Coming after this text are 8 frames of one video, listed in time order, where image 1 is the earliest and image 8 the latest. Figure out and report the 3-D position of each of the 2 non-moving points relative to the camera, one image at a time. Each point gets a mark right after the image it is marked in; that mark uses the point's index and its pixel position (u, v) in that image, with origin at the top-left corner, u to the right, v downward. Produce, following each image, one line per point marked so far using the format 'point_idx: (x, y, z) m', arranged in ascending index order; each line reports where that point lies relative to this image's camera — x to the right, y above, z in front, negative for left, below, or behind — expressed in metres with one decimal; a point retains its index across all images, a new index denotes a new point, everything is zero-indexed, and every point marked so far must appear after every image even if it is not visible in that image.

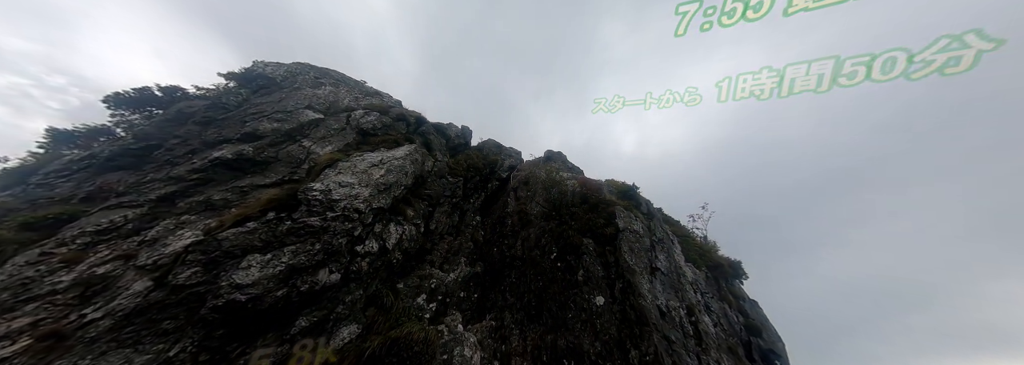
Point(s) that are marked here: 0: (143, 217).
0: (-11.4, -1.0, +6.7) m
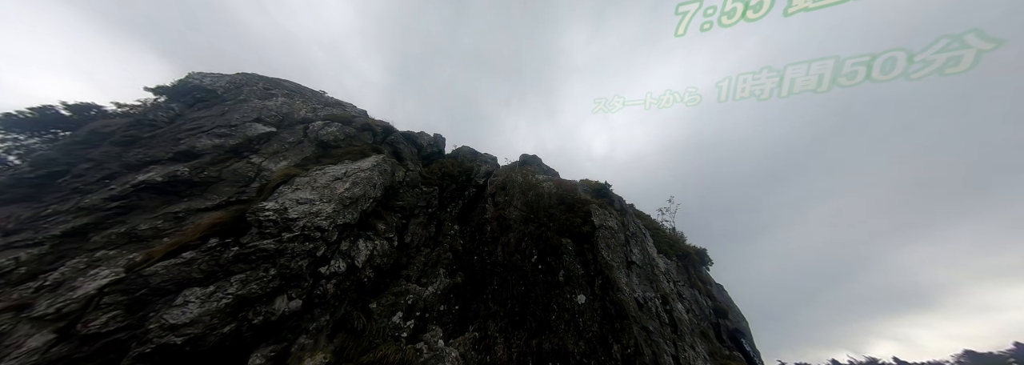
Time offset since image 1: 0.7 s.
0: (-12.2, -1.9, +5.6) m
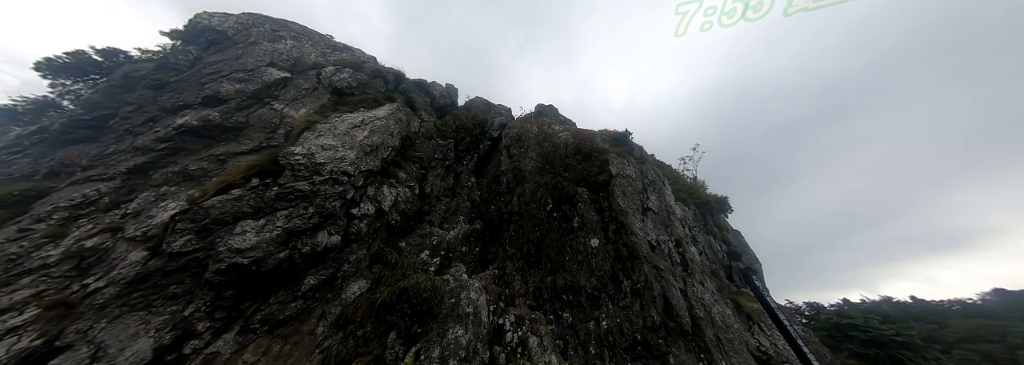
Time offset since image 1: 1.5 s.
0: (-11.6, -0.3, +6.4) m
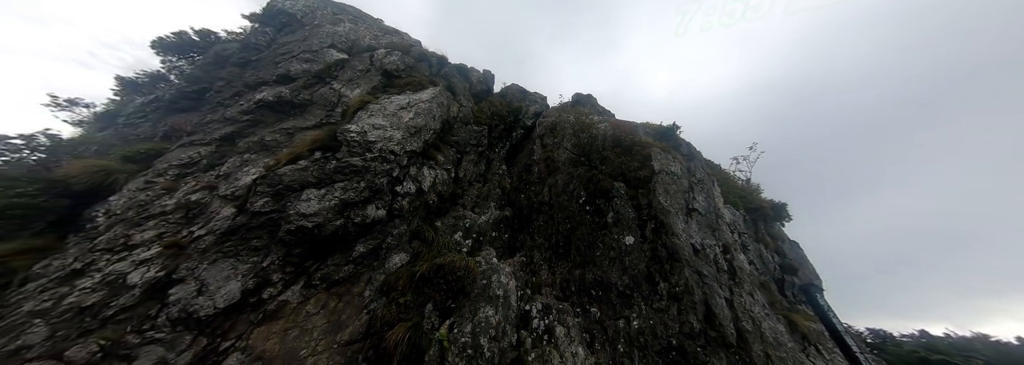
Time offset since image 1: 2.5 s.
0: (-10.3, +0.9, +7.4) m
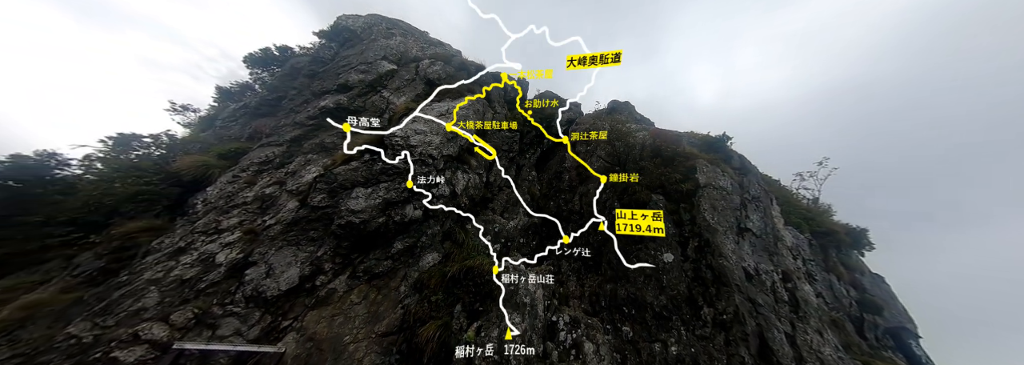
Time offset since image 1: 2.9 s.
0: (-9.0, +1.1, +8.5) m
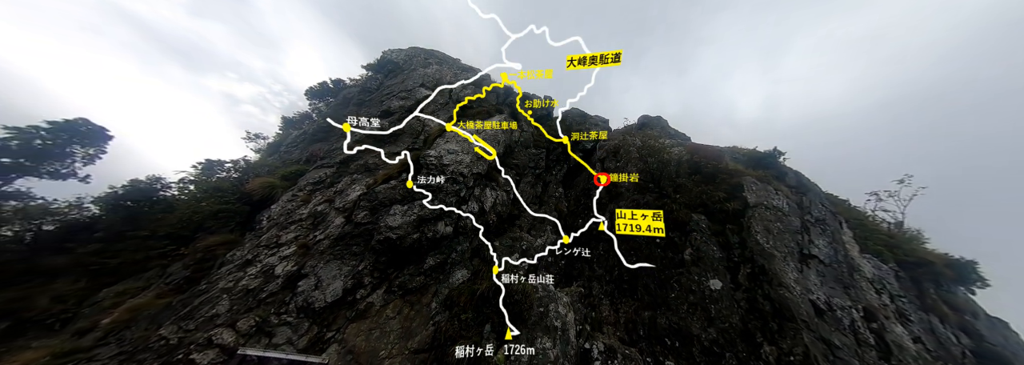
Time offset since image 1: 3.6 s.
0: (-7.8, +0.4, +9.4) m
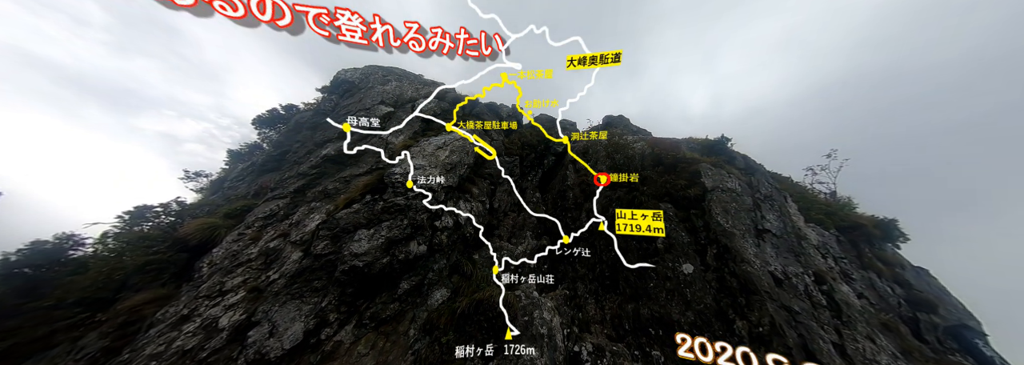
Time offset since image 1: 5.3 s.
0: (-9.0, -0.9, +8.6) m
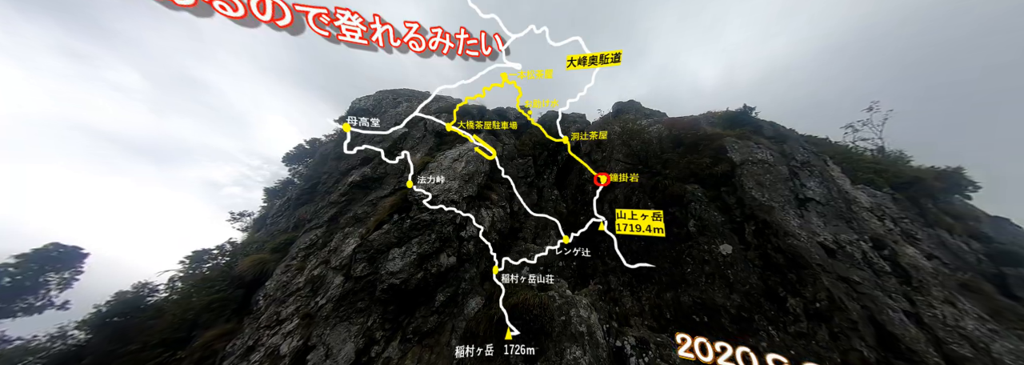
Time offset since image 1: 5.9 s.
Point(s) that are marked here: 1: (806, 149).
0: (-8.1, -2.2, +9.1) m
1: (+12.4, +1.4, +9.1) m
